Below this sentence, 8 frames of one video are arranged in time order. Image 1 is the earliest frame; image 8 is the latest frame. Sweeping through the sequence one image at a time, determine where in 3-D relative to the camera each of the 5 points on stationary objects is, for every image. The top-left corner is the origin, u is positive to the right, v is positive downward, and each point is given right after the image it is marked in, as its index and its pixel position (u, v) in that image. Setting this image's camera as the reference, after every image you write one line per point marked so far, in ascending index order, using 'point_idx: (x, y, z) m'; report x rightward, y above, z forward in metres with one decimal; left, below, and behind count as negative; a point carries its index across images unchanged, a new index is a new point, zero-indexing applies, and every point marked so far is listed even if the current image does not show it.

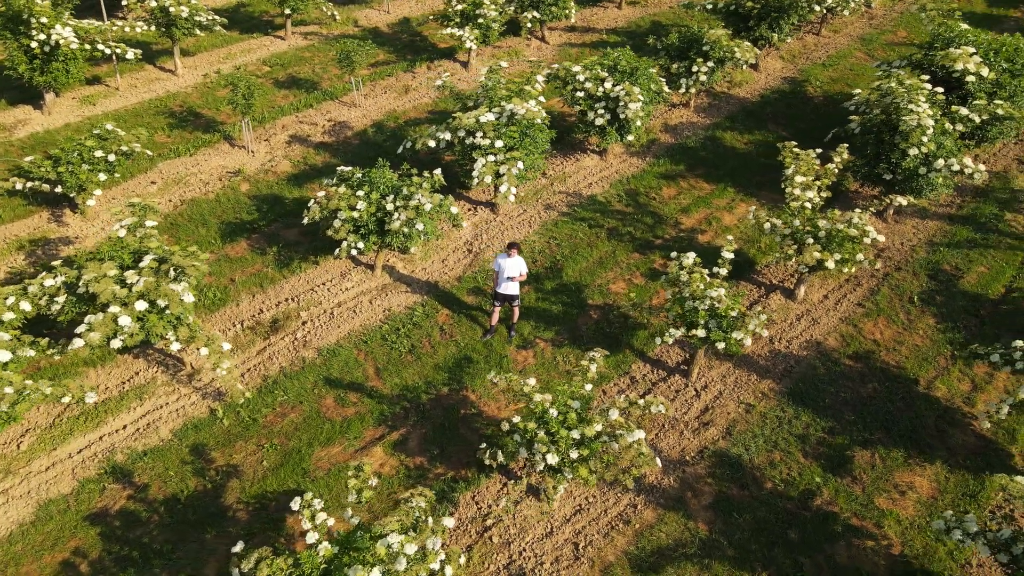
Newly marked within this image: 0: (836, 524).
0: (+3.3, -2.4, +7.5) m
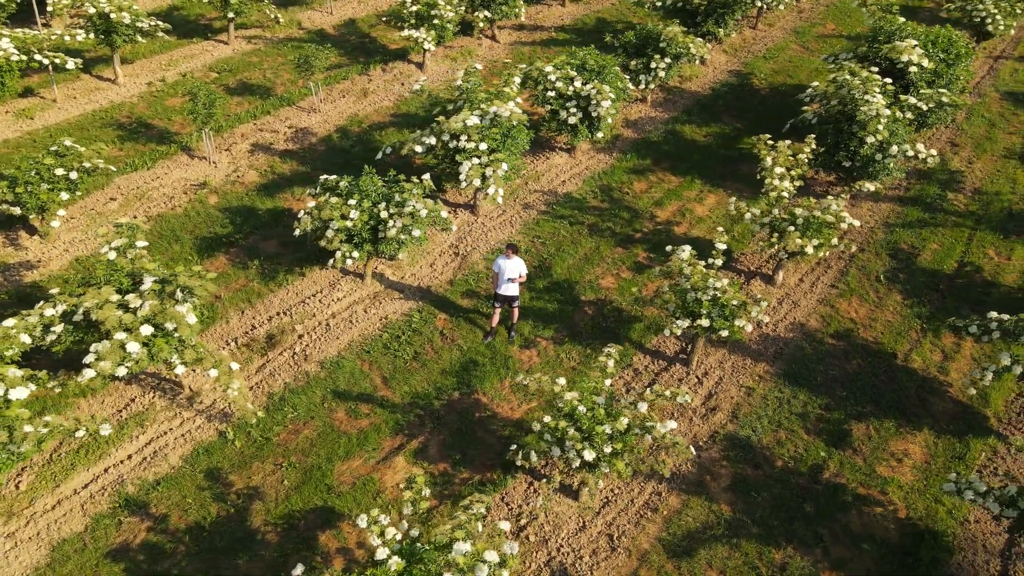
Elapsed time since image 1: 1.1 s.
0: (+3.6, -2.2, +8.0) m
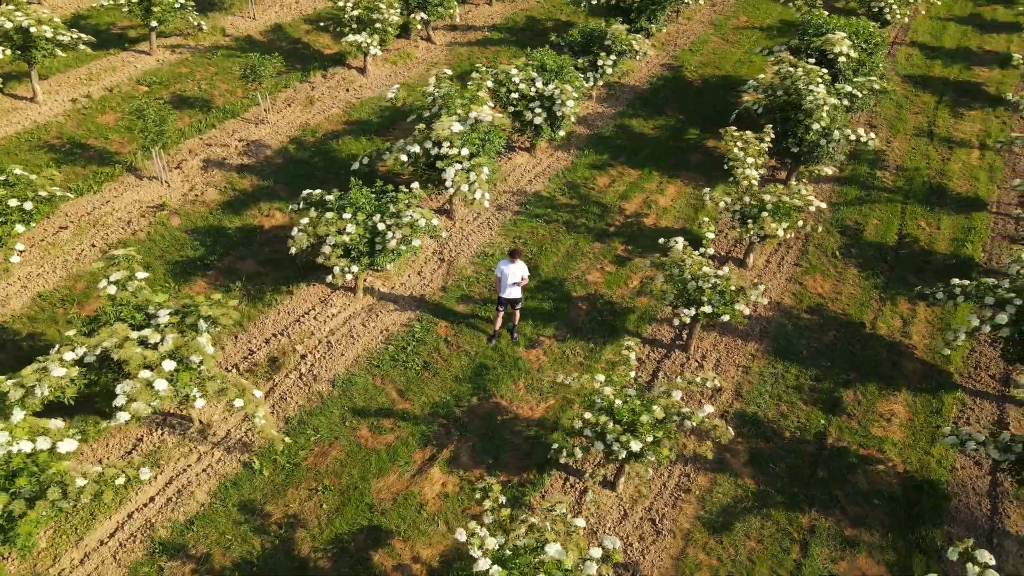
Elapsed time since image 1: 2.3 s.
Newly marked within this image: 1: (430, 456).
0: (+4.0, -2.0, +8.7) m
1: (-0.9, -1.9, +8.4) m
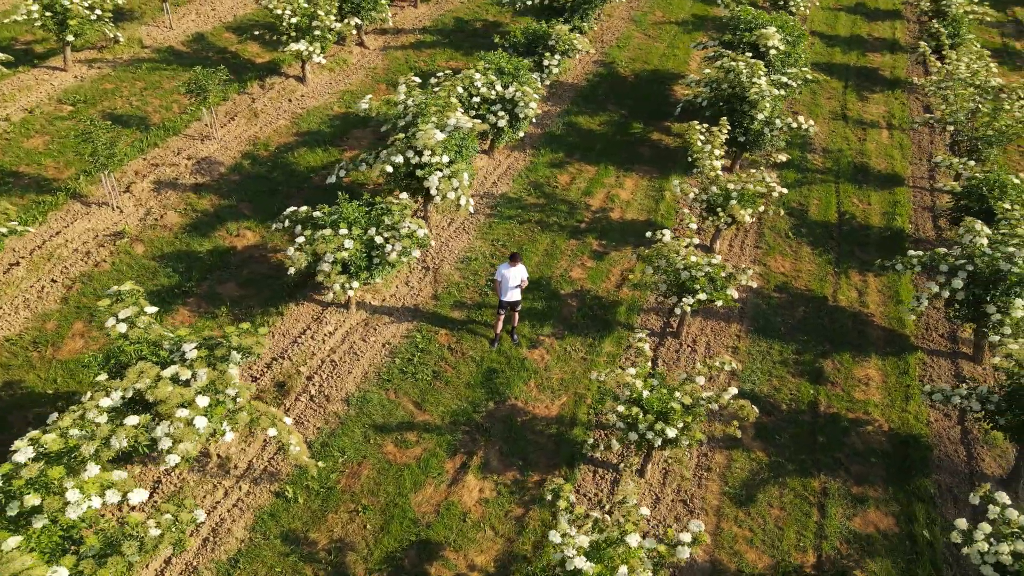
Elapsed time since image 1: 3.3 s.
0: (+4.2, -1.7, +9.5) m
1: (-0.6, -2.0, +8.4) m
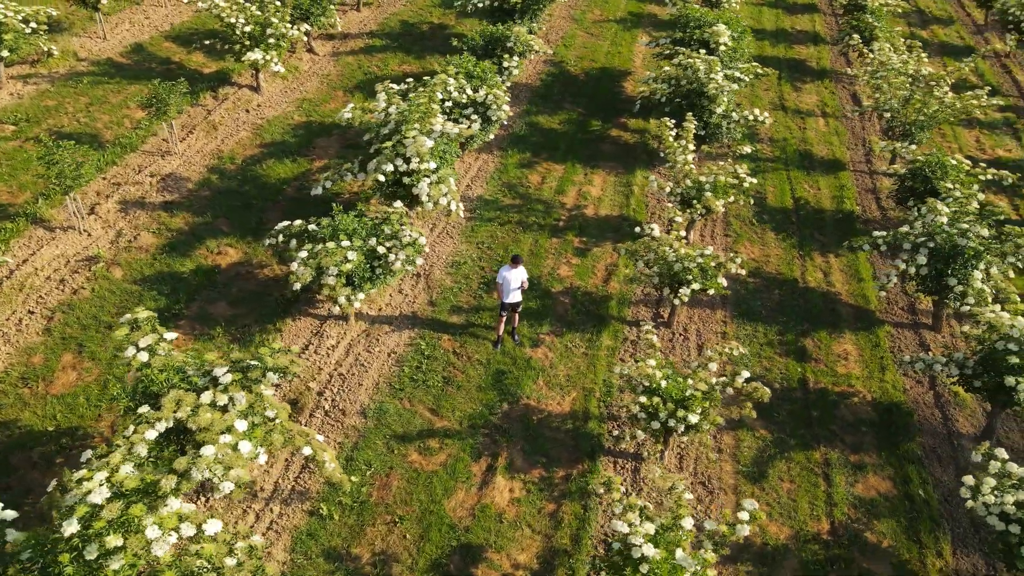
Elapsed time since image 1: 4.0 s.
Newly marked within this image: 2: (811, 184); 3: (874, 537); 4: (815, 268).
0: (+4.4, -1.5, +10.1) m
1: (-0.3, -2.1, +8.5) m
2: (+6.1, +2.1, +15.0) m
3: (+4.1, -2.8, +8.3) m
4: (+5.2, +0.3, +12.6) m
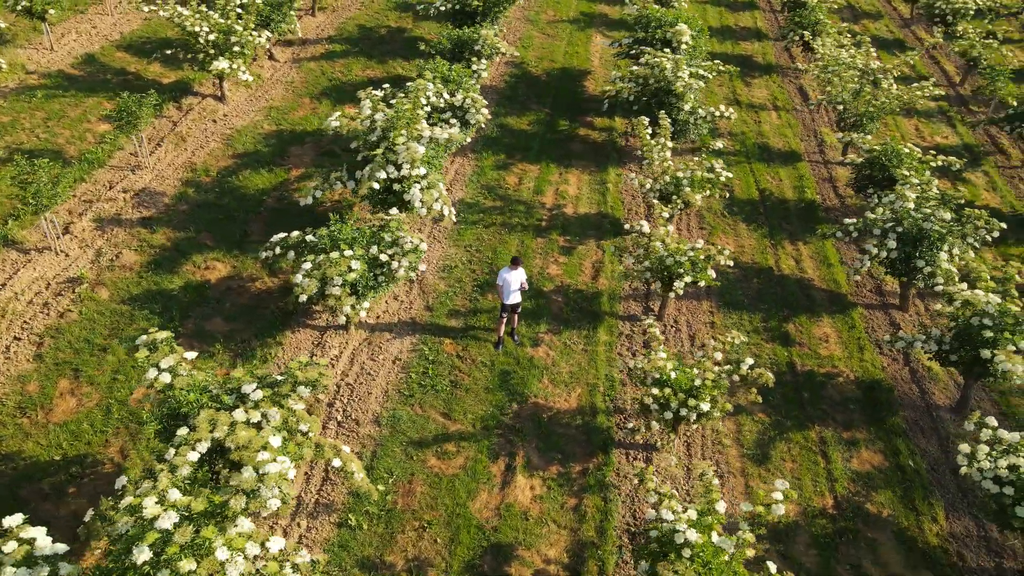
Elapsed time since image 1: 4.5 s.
0: (+4.4, -1.3, +10.6) m
1: (-0.1, -2.1, +8.7) m
2: (+5.5, +2.4, +15.6) m
3: (+4.3, -2.6, +8.8) m
4: (+4.9, +0.6, +13.2) m
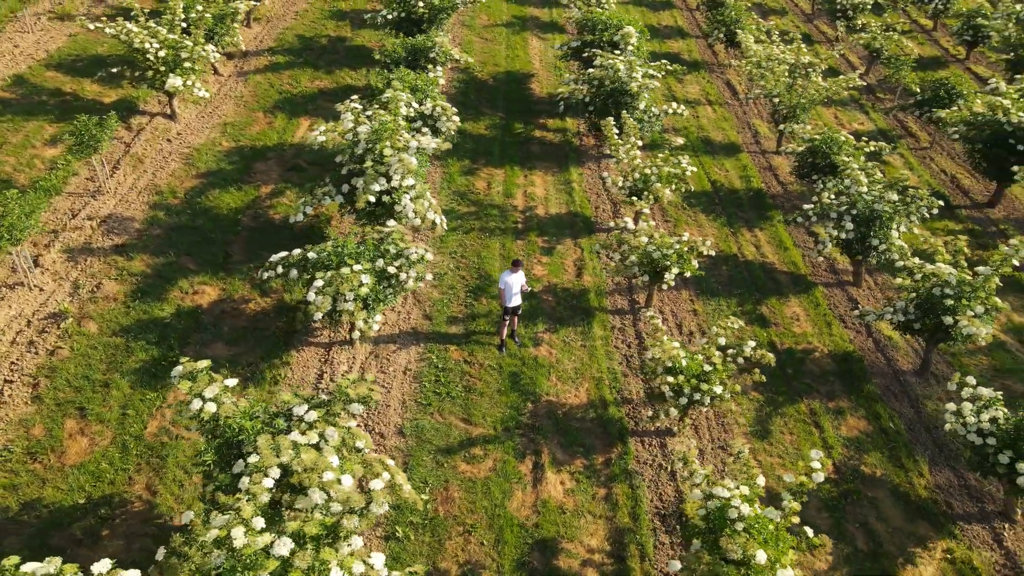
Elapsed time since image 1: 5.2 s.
0: (+4.4, -1.0, +11.4) m
1: (+0.3, -2.1, +8.9) m
2: (+4.6, +2.7, +16.5) m
3: (+4.6, -2.3, +9.6) m
4: (+4.4, +0.9, +14.0) m
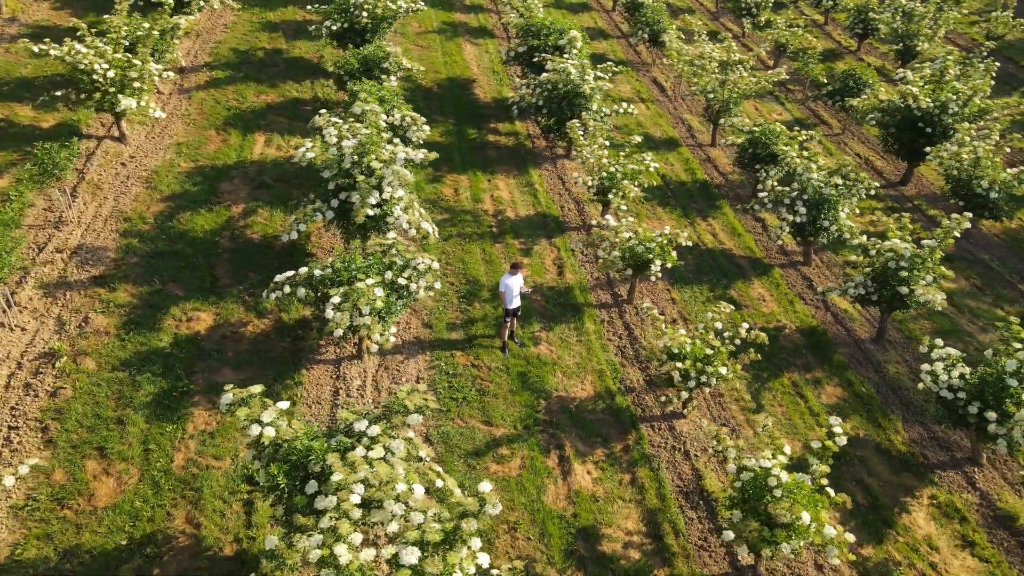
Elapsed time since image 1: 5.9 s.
0: (+4.3, -0.7, +12.2) m
1: (+0.6, -2.1, +9.3) m
2: (+3.6, +3.0, +17.3) m
3: (+4.8, -2.0, +10.5) m
4: (+3.8, +1.1, +14.8) m
